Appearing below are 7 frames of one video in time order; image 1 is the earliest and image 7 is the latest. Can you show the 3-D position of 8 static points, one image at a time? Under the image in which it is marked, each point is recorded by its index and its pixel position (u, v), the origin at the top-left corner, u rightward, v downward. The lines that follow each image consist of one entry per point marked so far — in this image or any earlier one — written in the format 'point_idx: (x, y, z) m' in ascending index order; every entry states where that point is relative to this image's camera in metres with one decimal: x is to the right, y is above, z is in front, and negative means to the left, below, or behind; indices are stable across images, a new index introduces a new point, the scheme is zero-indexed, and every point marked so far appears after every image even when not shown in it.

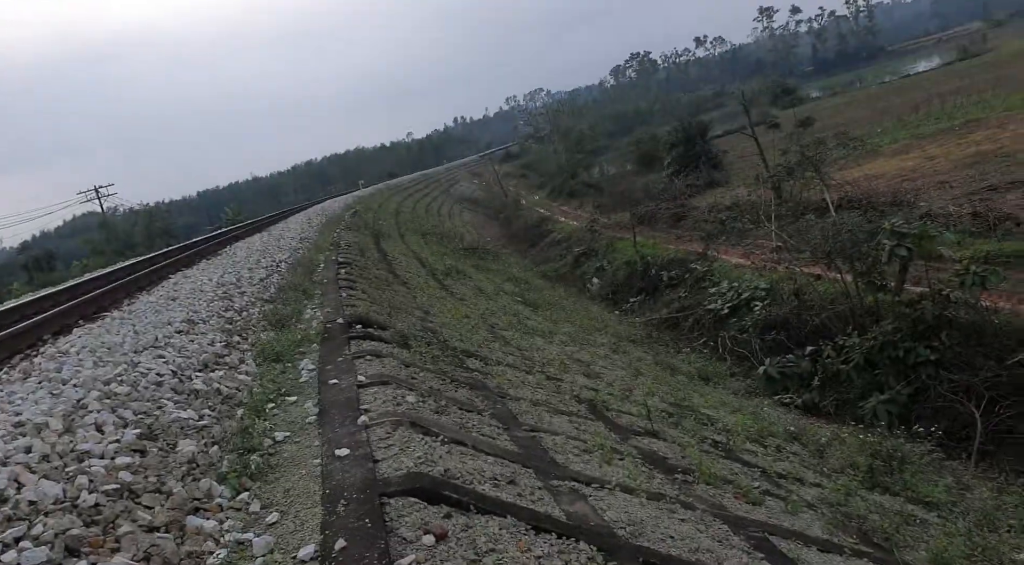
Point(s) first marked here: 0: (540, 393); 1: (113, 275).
0: (+0.3, -1.2, +7.6) m
1: (-7.7, +0.2, +13.6) m
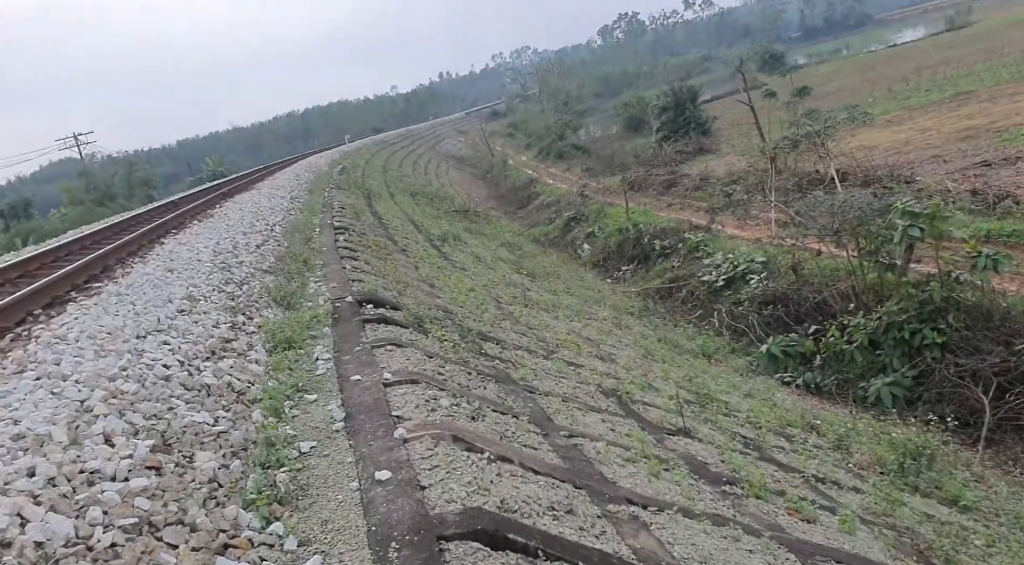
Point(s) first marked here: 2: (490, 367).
0: (+0.5, -1.0, +7.2) m
1: (-7.6, +0.9, +12.9) m
2: (-0.2, -0.8, +6.7) m
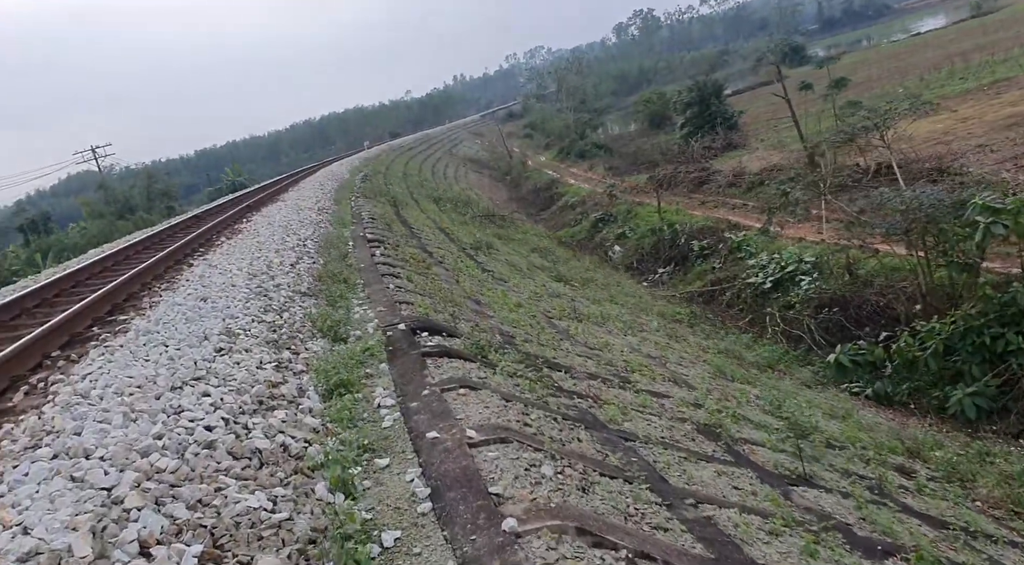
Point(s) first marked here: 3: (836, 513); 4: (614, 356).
0: (+1.2, -1.2, +6.3) m
1: (-6.8, +0.5, +12.2) m
2: (+0.5, -1.0, +5.8) m
3: (+2.4, -1.7, +5.3) m
4: (+1.4, -1.0, +9.5) m
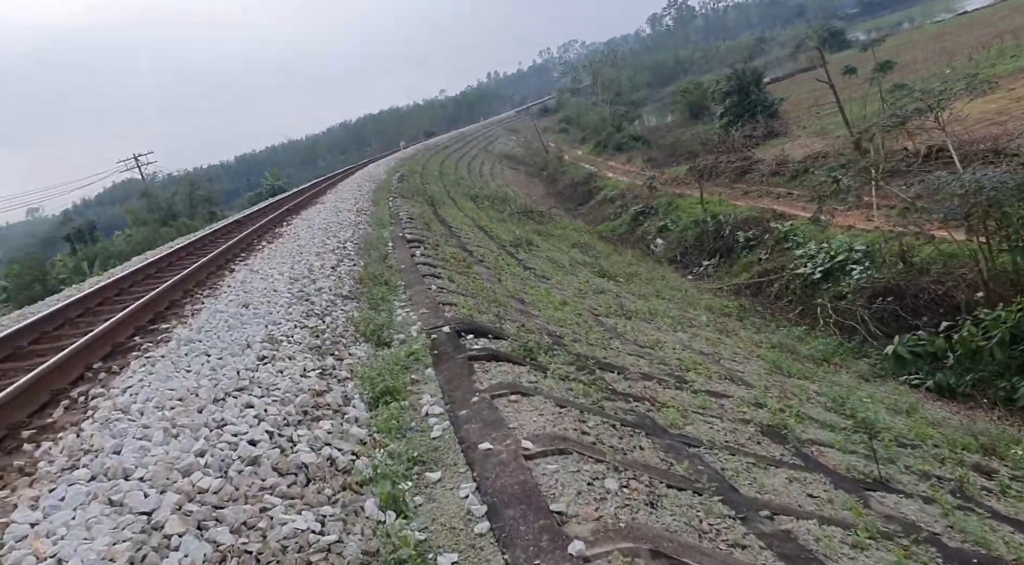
0: (+1.7, -1.2, +5.9) m
1: (-6.1, +0.4, +12.2) m
2: (+0.9, -1.0, +5.5) m
3: (+2.8, -1.6, +4.9) m
4: (+2.0, -0.9, +9.1) m
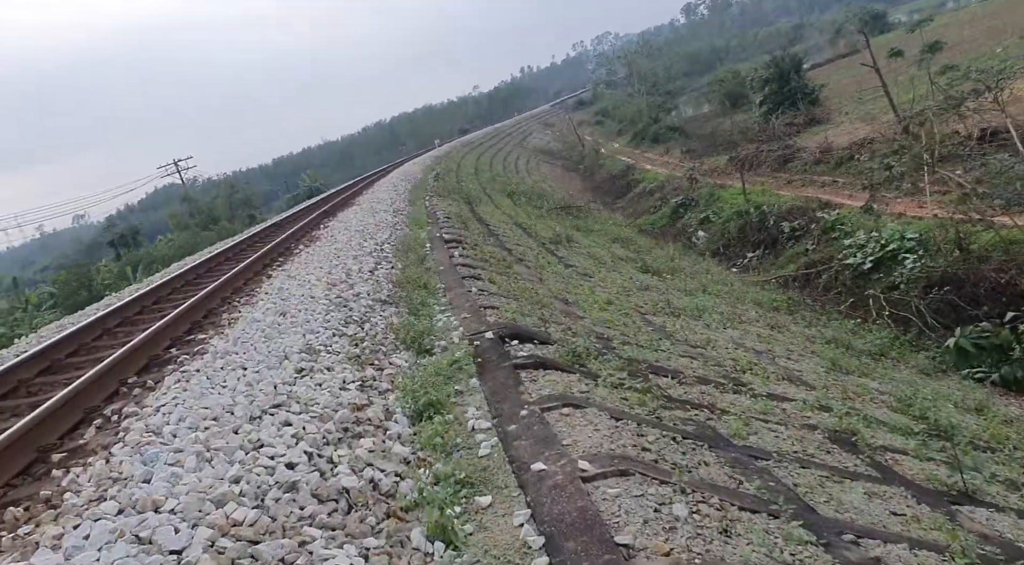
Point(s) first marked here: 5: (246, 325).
0: (+2.1, -1.2, +5.5) m
1: (-5.4, +0.3, +12.2) m
2: (+1.3, -1.0, +5.1) m
3: (+3.2, -1.6, +4.4) m
4: (+2.5, -0.9, +8.7) m
5: (-2.5, -0.4, +6.8) m
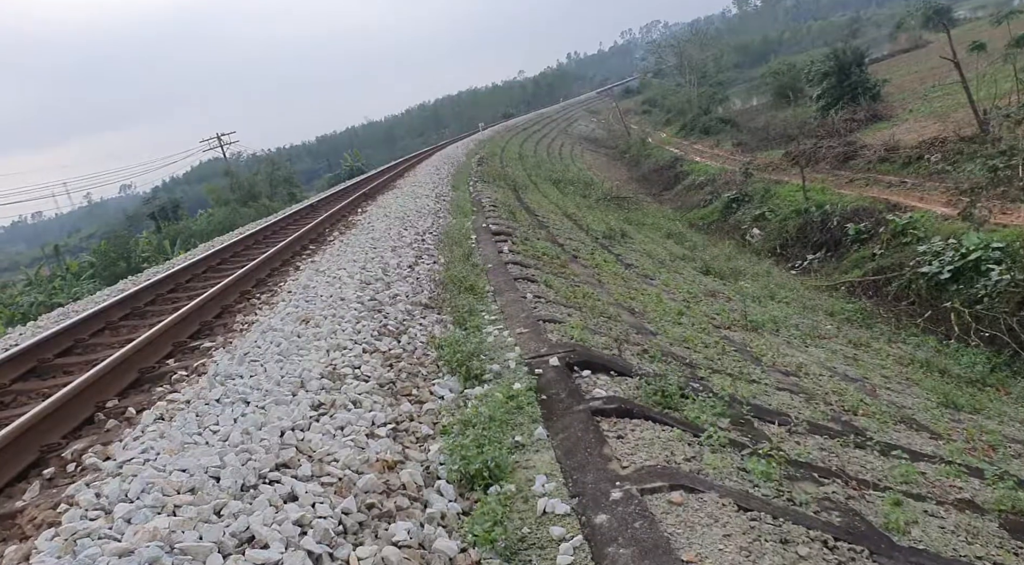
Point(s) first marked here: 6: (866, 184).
0: (+2.5, -1.4, +4.1) m
1: (-4.5, +0.5, +11.1) m
2: (+1.7, -1.2, +3.8) m
3: (+3.5, -1.9, +3.0) m
4: (+3.1, -1.1, +7.3) m
5: (-2.0, -0.4, +5.6) m
6: (+9.7, +2.5, +18.4) m
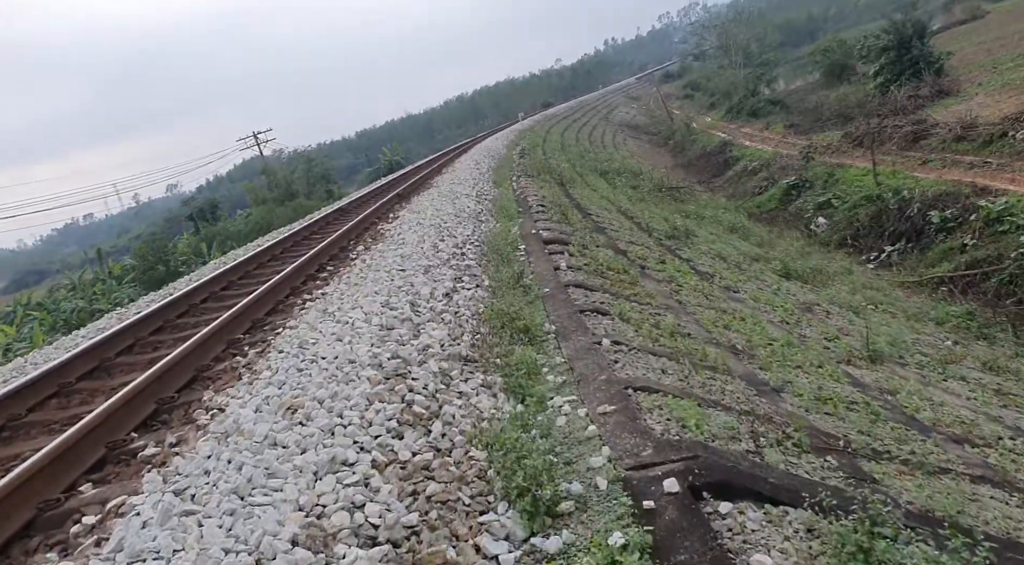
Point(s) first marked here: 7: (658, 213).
0: (+2.9, -1.8, +2.0) m
1: (-3.7, +0.1, +9.4) m
2: (+2.1, -1.6, +1.7) m
3: (+3.9, -2.3, +0.9) m
4: (+3.7, -1.4, +5.1) m
5: (-1.5, -0.8, +3.8) m
6: (+10.8, +2.5, +15.8) m
7: (+3.8, +1.7, +17.8) m
